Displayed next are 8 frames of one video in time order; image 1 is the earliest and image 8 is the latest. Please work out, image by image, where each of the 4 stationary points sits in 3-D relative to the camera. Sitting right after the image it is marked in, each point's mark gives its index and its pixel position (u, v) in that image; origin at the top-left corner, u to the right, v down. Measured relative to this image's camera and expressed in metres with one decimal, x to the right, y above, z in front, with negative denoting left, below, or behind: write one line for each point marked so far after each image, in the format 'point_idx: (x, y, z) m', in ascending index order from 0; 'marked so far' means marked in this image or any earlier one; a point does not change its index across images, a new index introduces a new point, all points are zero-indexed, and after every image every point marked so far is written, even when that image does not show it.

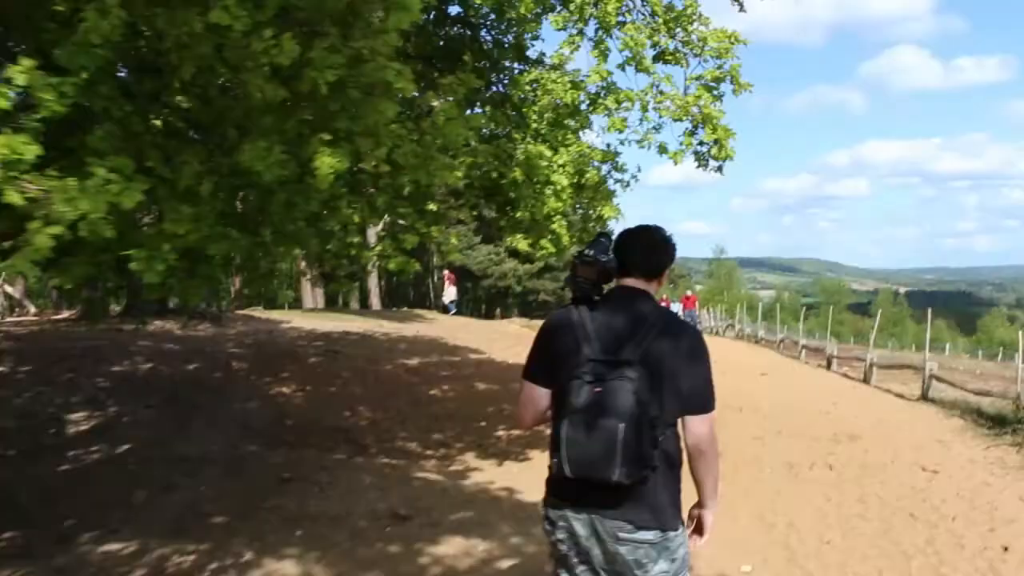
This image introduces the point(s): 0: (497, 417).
0: (-0.2, -1.3, +13.2) m
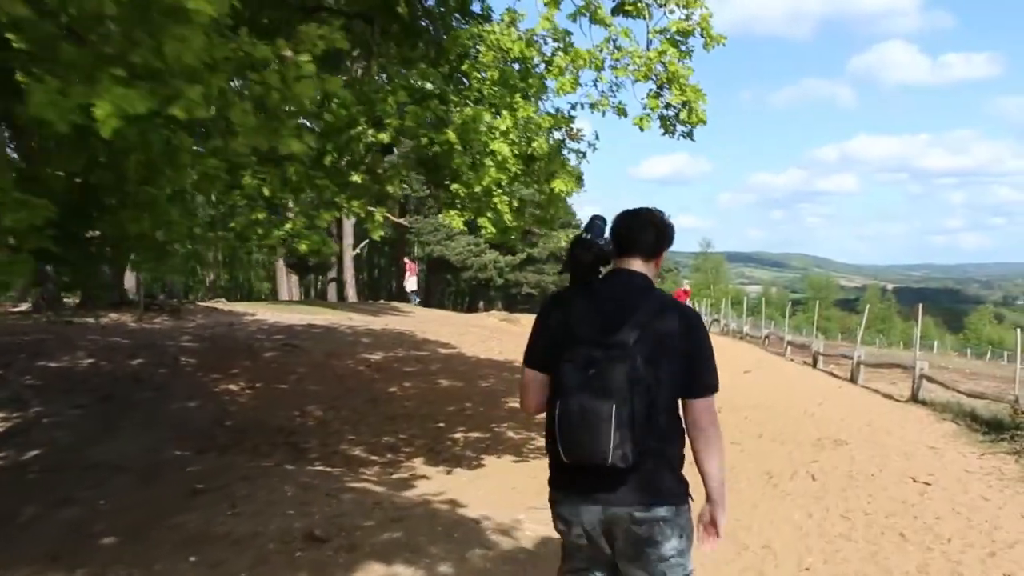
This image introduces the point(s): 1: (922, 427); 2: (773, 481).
0: (-0.5, -1.2, +12.3) m
1: (+3.4, -1.1, +11.4) m
2: (+1.6, -1.2, +8.6) m
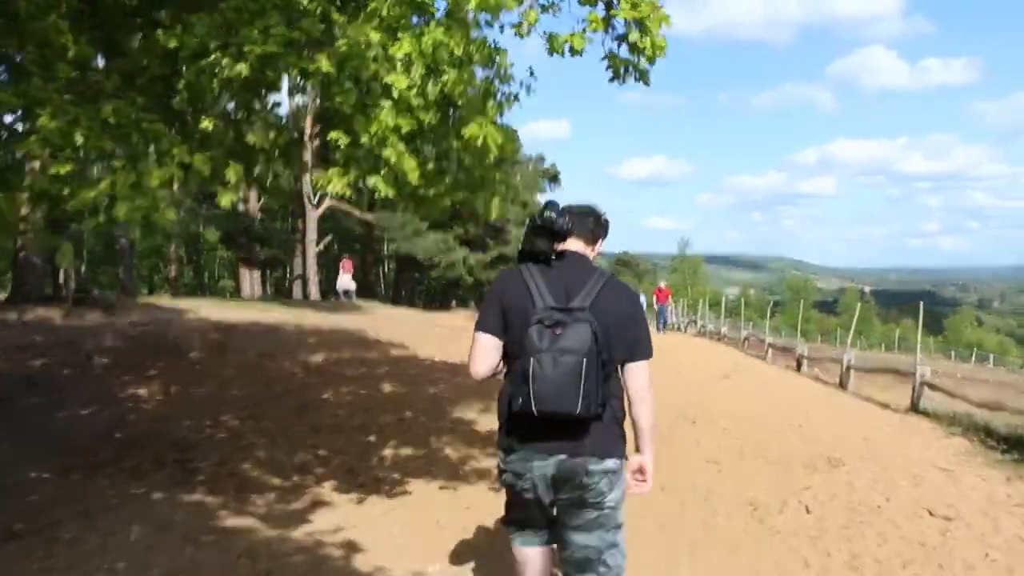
0: (-0.9, -1.1, +10.7) m
1: (+3.0, -1.1, +9.9) m
2: (+1.3, -1.2, +7.0) m
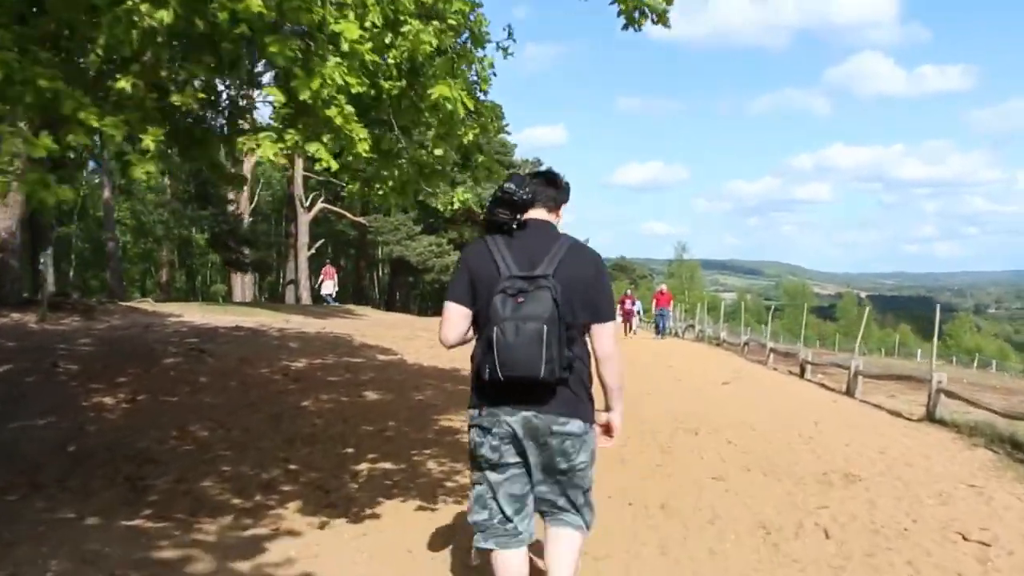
0: (-1.0, -1.1, +10.0) m
1: (+2.9, -1.1, +9.1) m
2: (+1.2, -1.1, +6.2) m
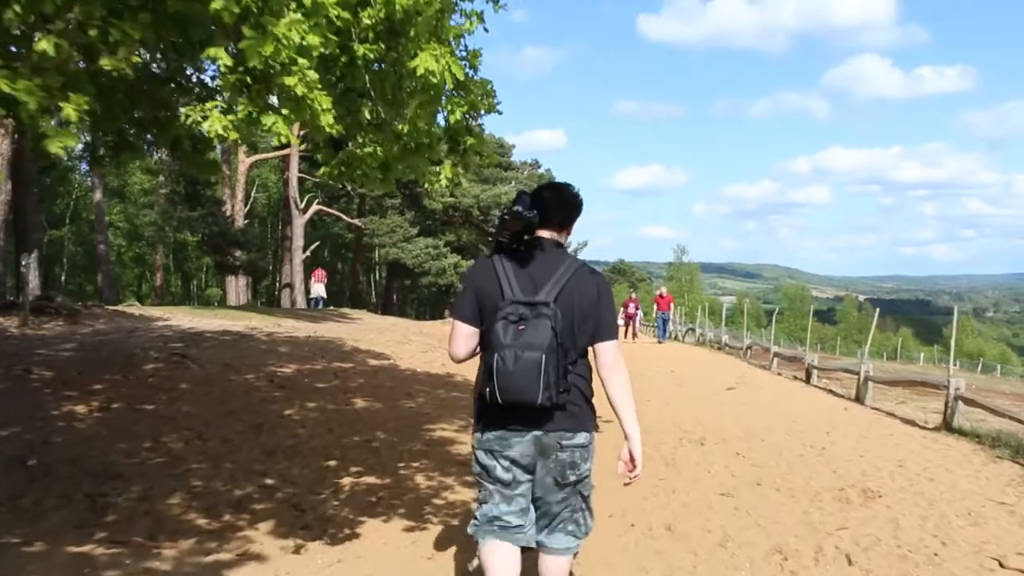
0: (-1.1, -1.1, +9.4) m
1: (+2.9, -1.1, +8.5) m
2: (+1.1, -1.1, +5.7) m
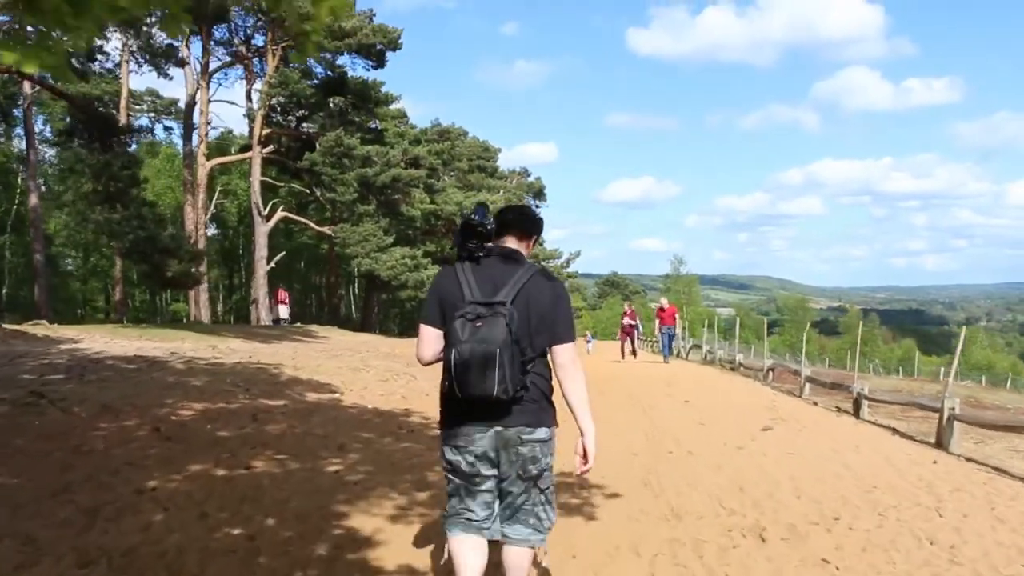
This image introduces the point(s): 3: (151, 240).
0: (-1.3, -1.2, +5.9) m
1: (+2.7, -1.1, +5.1) m
2: (+1.0, -1.2, +2.2) m
3: (-5.2, +0.7, +19.9) m
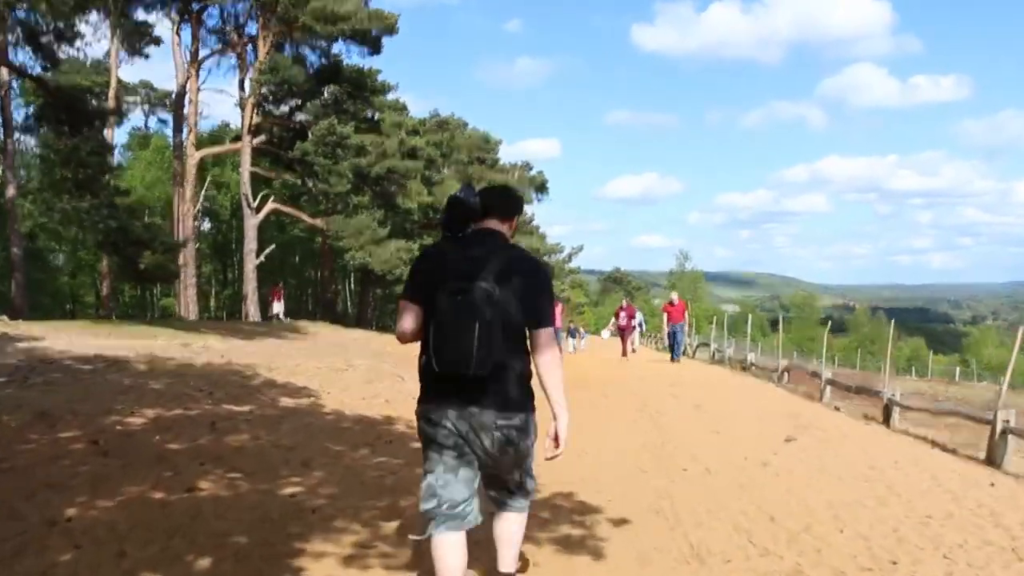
0: (-1.3, -1.2, +4.6) m
1: (+2.6, -1.1, +3.8) m
2: (+0.9, -1.1, +0.9) m
3: (-5.3, +0.8, +18.6) m
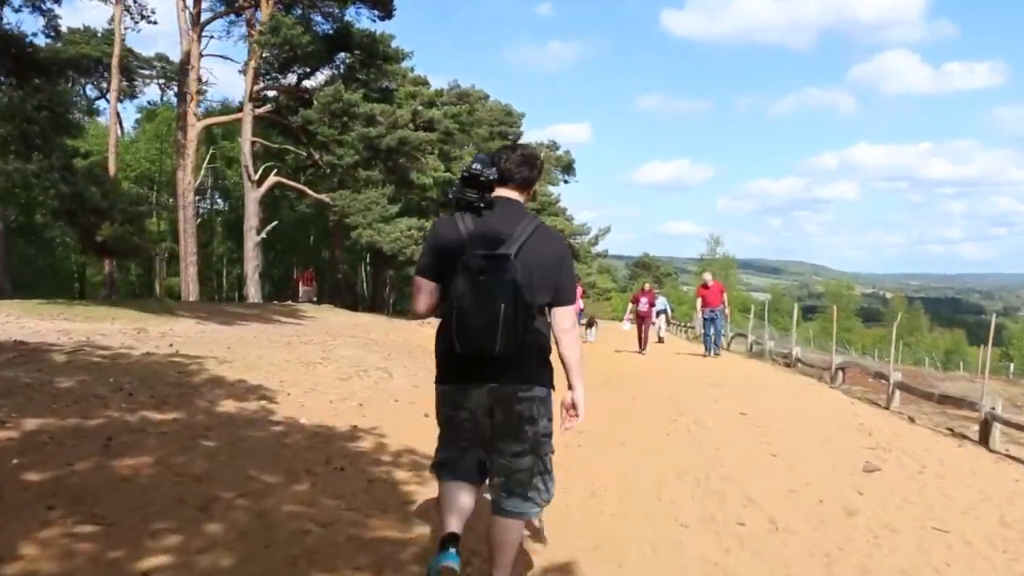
0: (-1.5, -1.1, +2.1) m
1: (+2.4, -1.1, +1.2) m
2: (+0.7, -1.1, -1.6) m
3: (-5.1, +1.1, +16.2) m
